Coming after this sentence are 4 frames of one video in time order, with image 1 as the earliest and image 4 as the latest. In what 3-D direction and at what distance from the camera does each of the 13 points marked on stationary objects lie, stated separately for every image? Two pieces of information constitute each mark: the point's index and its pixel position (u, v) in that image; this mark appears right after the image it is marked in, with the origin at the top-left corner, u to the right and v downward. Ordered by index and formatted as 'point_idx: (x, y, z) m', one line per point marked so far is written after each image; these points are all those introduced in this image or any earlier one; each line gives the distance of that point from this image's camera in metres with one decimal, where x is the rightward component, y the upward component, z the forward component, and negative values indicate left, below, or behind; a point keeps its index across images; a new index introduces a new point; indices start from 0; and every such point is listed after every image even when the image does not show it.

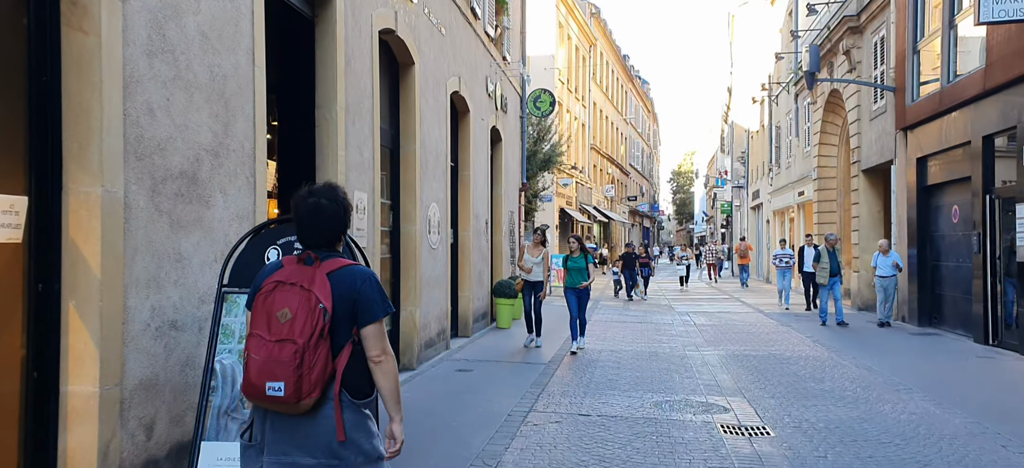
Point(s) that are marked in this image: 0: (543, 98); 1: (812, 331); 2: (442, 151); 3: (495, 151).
0: (+0.7, +3.2, +18.8) m
1: (+4.9, -1.6, +13.3) m
2: (-0.9, +1.1, +10.7) m
3: (-0.3, +1.6, +15.6) m
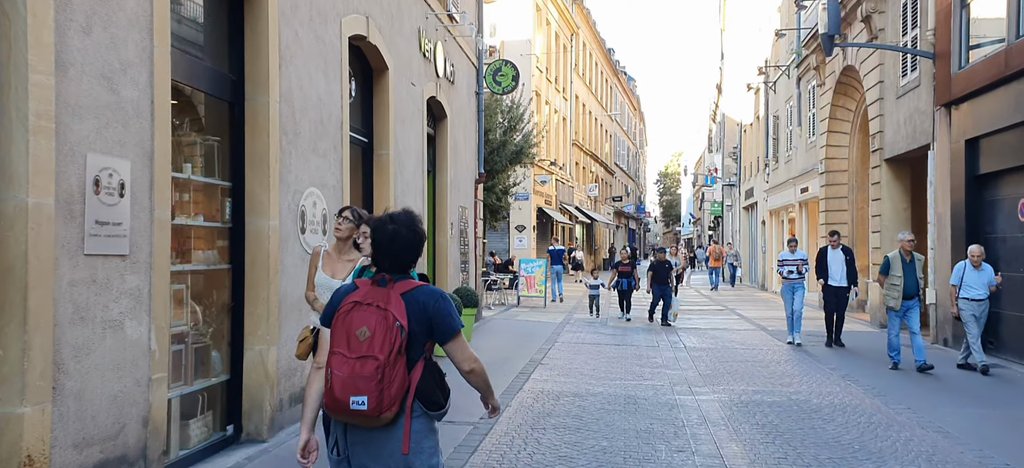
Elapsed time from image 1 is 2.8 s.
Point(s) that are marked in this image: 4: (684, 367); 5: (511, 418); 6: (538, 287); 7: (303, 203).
0: (-0.2, +3.2, +15.8) m
1: (+4.1, -1.6, +10.3) m
2: (-1.6, +1.1, +7.6) m
3: (-1.1, +1.6, +12.5) m
4: (+2.2, -1.7, +10.2) m
5: (0.0, -1.6, +7.3) m
6: (+0.6, -1.3, +19.4) m
7: (-1.7, +0.3, +6.8) m
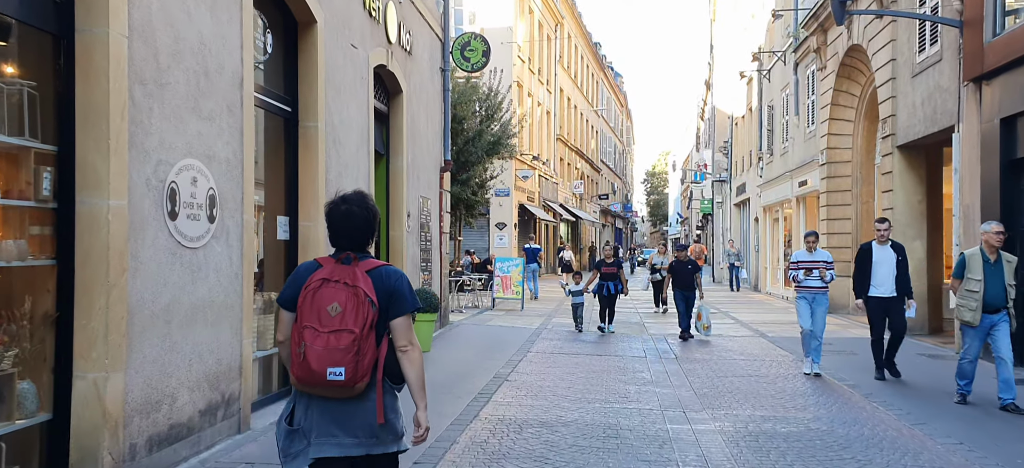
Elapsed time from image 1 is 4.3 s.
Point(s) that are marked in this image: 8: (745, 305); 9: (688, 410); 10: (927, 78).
0: (-0.7, +3.3, +14.1) m
1: (+3.7, -1.6, +8.7) m
2: (-2.0, +1.2, +6.0) m
3: (-1.6, +1.7, +10.8) m
4: (+1.7, -1.6, +8.6) m
5: (-0.4, -1.6, +5.6) m
6: (0.0, -1.2, +17.8) m
7: (-2.1, +0.3, +5.1) m
8: (+5.7, -1.7, +19.9) m
9: (+1.6, -1.6, +7.2) m
10: (+6.1, +2.3, +11.9) m
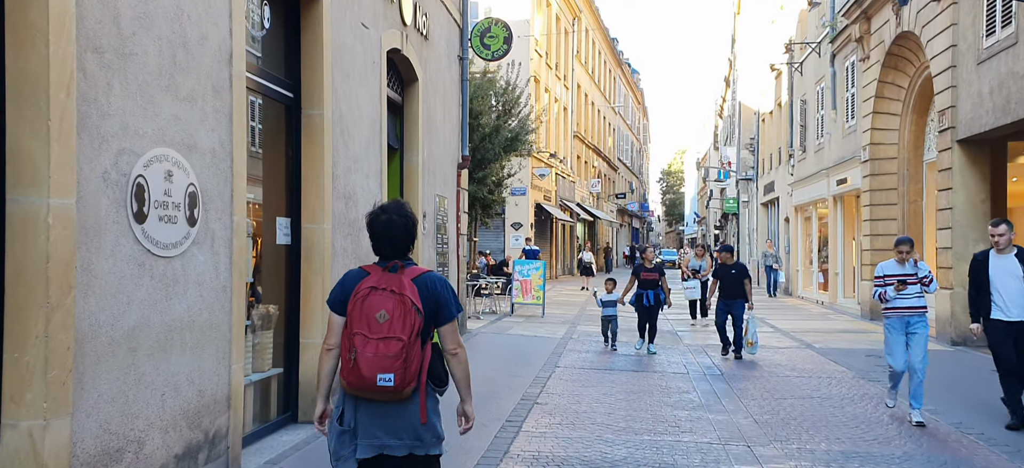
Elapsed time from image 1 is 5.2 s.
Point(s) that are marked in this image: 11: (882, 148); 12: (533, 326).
0: (-0.3, +3.2, +13.1) m
1: (+4.0, -1.6, +7.6) m
2: (-1.8, +1.2, +5.0) m
3: (-1.3, +1.7, +9.8) m
4: (+2.0, -1.6, +7.6) m
5: (-0.1, -1.6, +4.6) m
6: (+0.5, -1.2, +16.8) m
7: (-1.9, +0.3, +4.1) m
8: (+6.2, -1.8, +18.8) m
9: (+1.8, -1.6, +6.2) m
10: (+6.5, +2.3, +10.8) m
11: (+7.4, +1.7, +16.1) m
12: (+0.4, -1.6, +14.2) m
